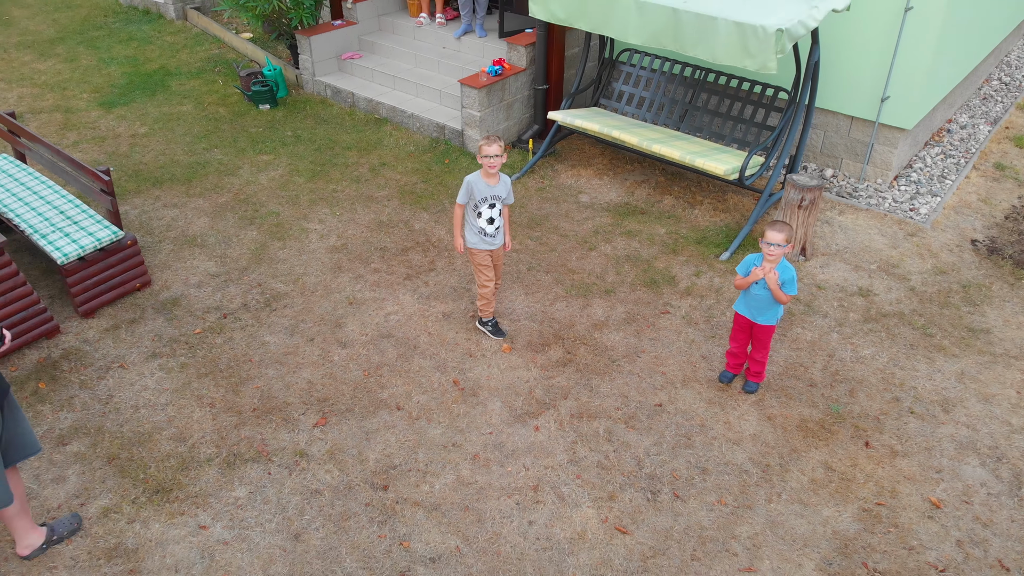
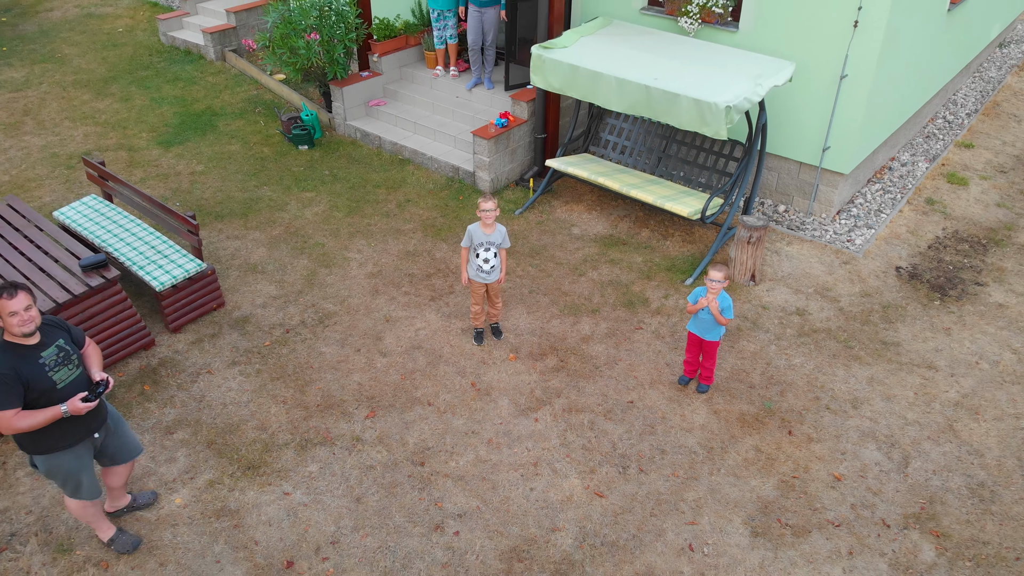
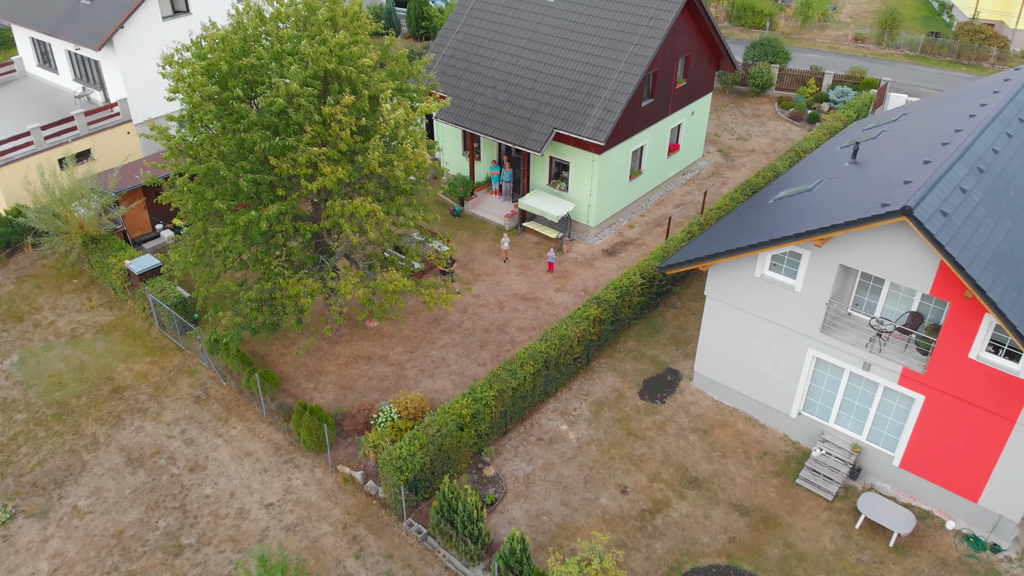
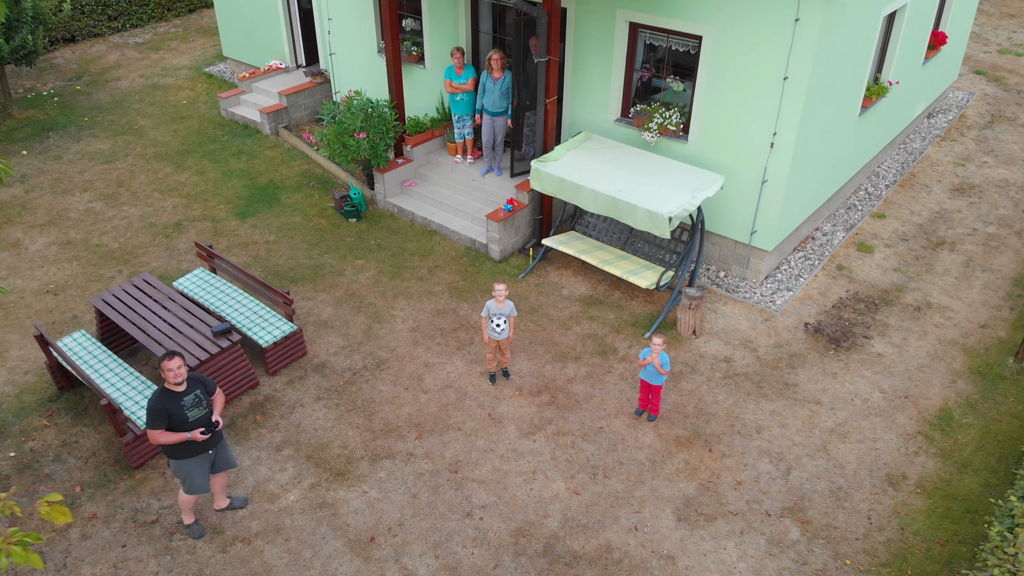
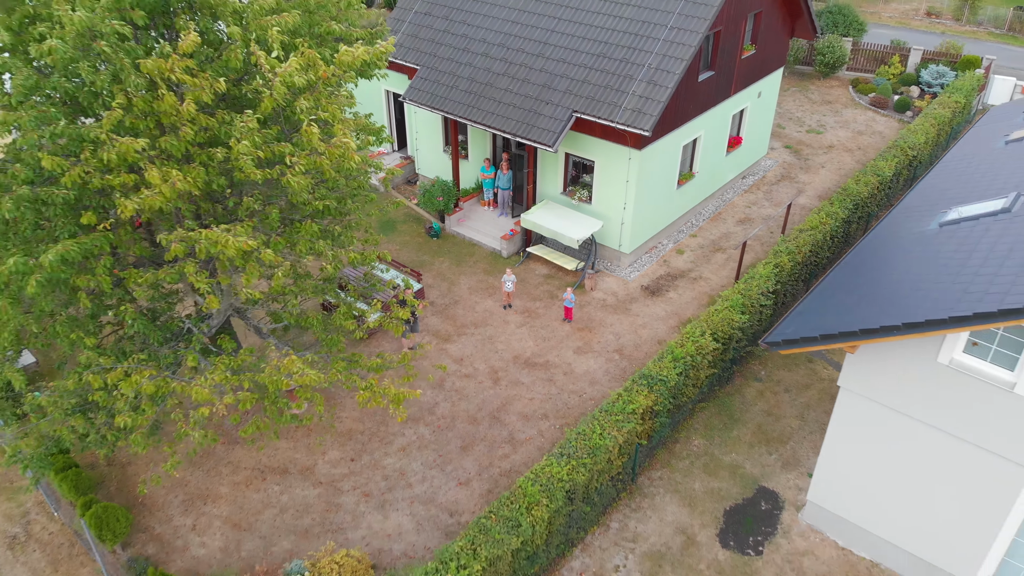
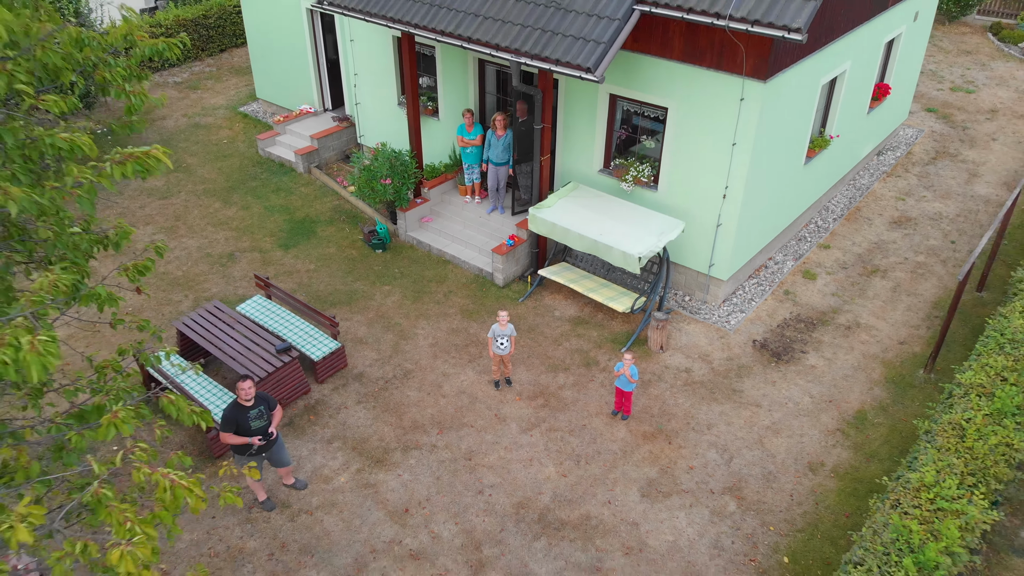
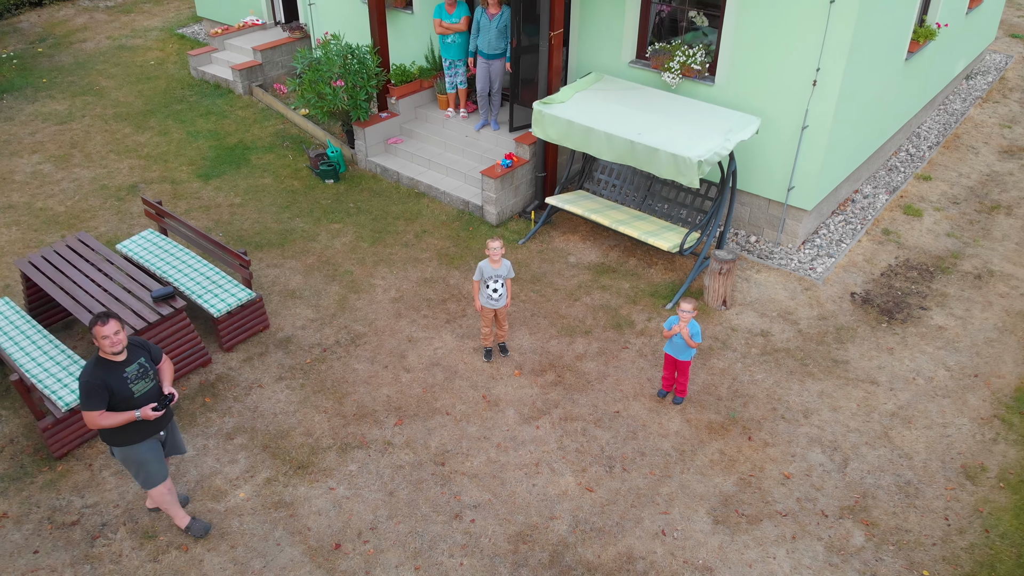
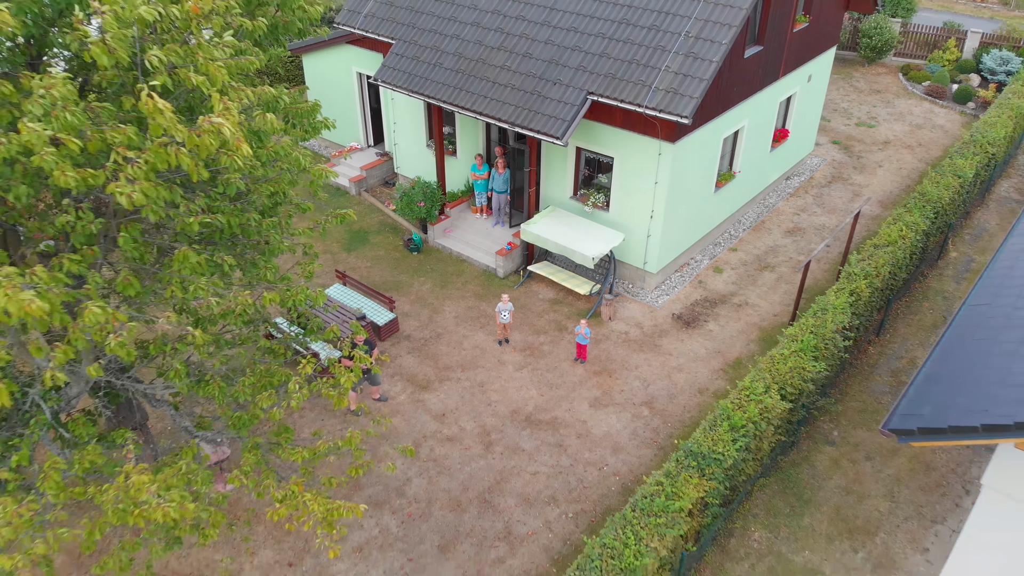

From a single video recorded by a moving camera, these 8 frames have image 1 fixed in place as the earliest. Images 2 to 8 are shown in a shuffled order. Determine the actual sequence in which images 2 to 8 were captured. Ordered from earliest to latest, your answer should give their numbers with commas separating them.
2, 7, 4, 6, 8, 5, 3
